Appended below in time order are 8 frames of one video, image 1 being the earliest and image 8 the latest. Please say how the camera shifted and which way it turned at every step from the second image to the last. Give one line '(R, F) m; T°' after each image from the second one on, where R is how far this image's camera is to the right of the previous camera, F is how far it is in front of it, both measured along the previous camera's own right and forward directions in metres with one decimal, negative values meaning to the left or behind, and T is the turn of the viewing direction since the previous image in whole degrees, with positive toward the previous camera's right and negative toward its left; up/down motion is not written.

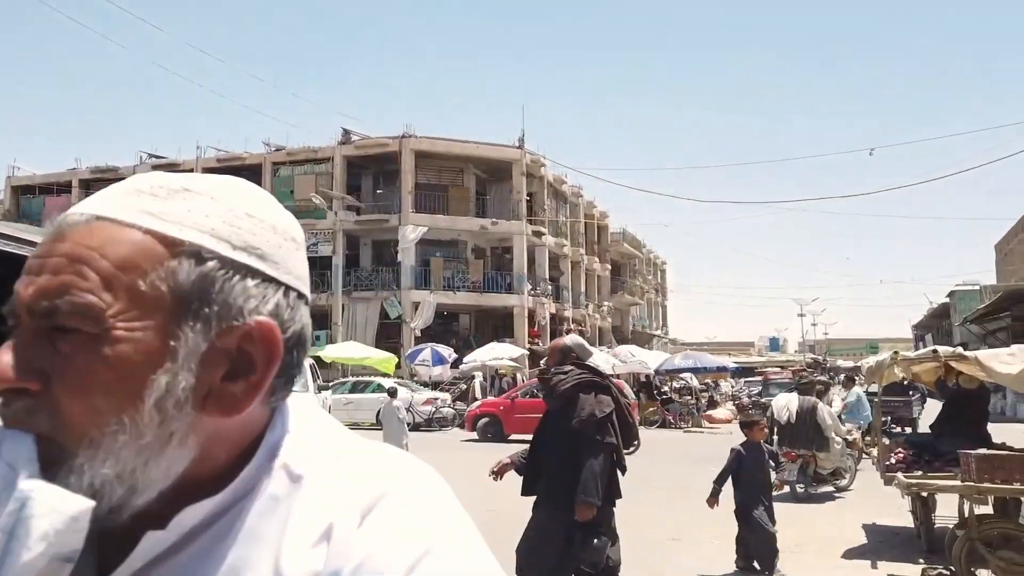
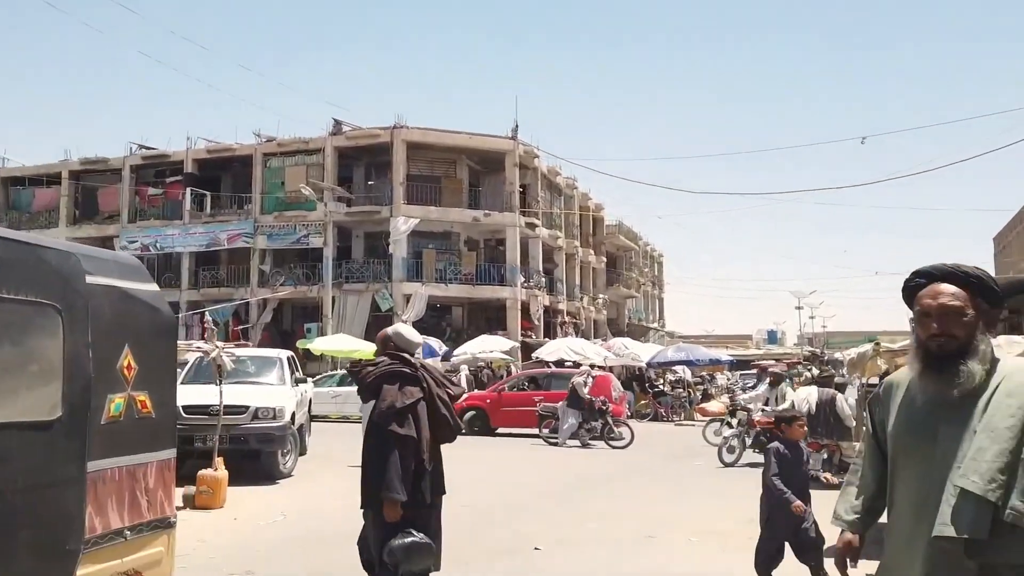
(+0.3, +0.3) m; 0°
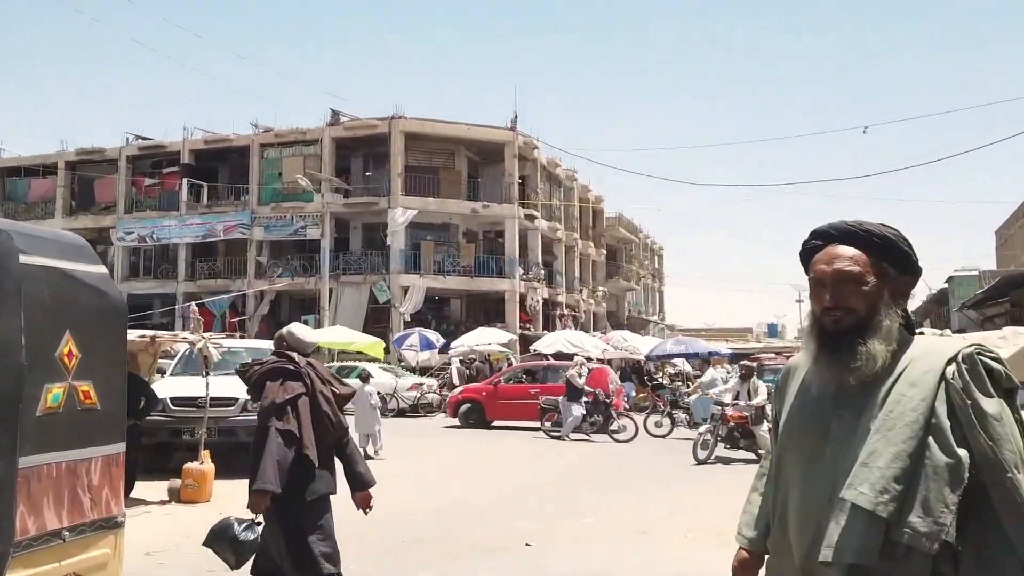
(+0.1, +0.2) m; 0°
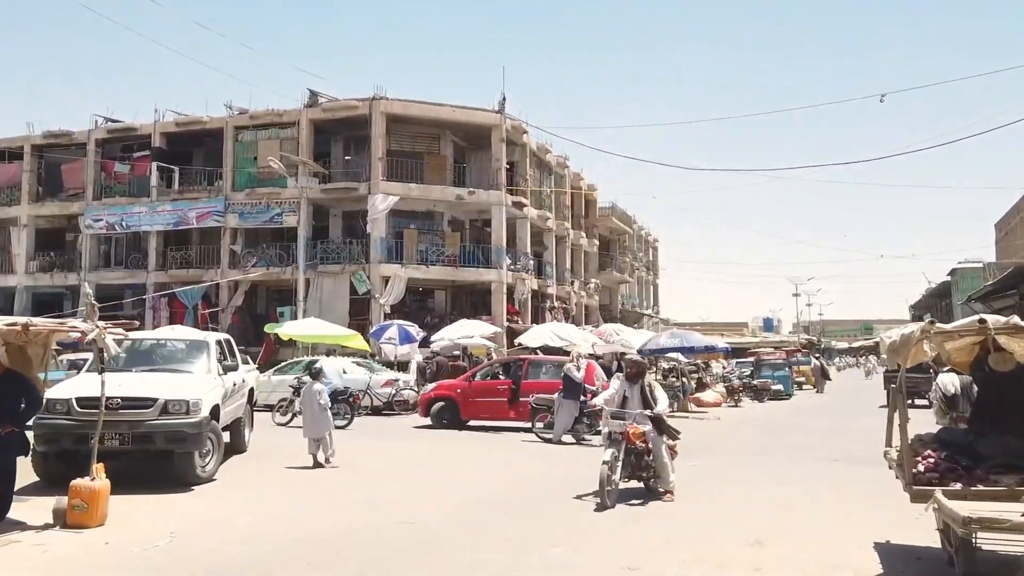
(+0.3, +1.5) m; 0°
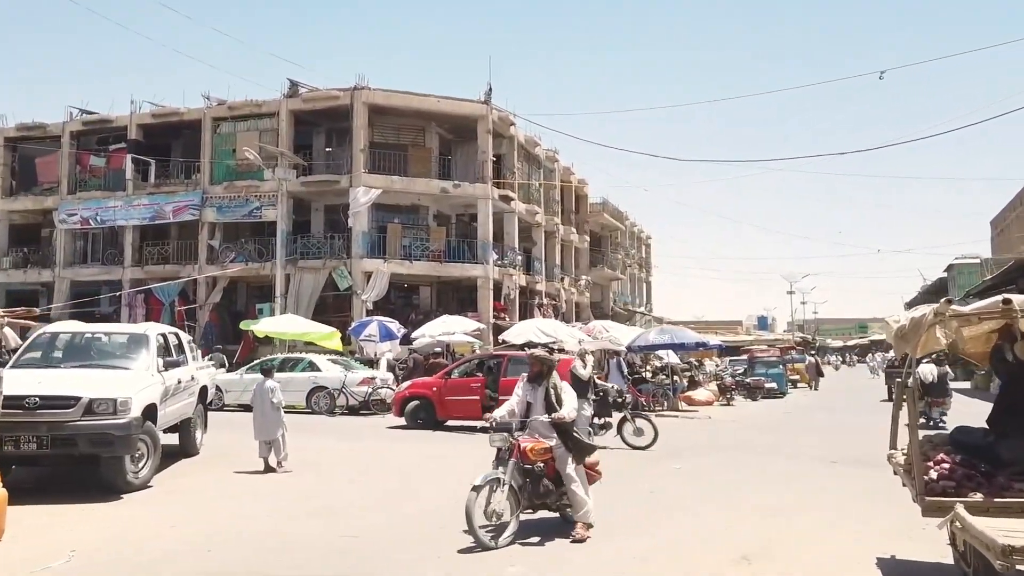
(+0.3, +0.9) m; 0°
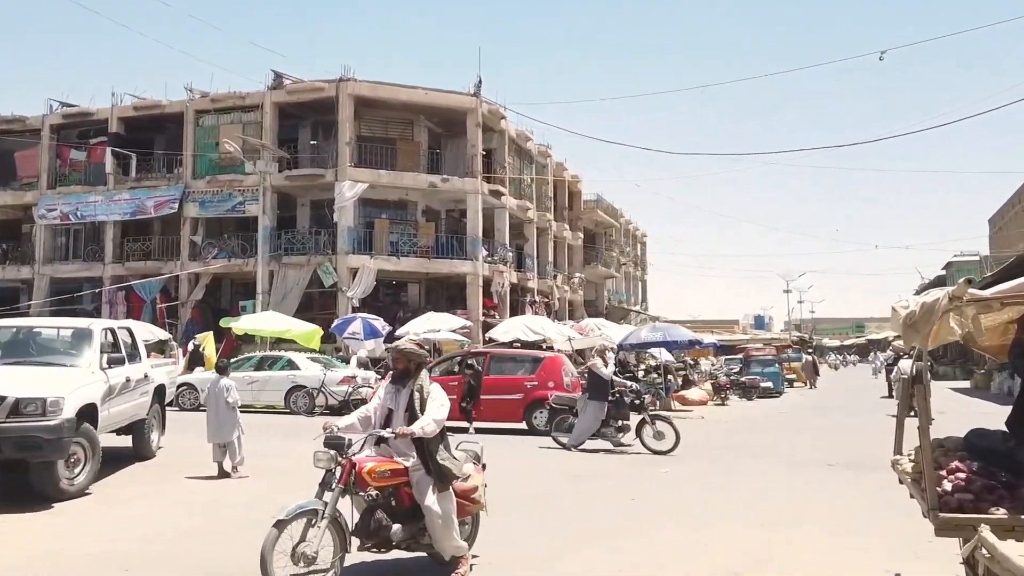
(+0.3, +0.7) m; 0°
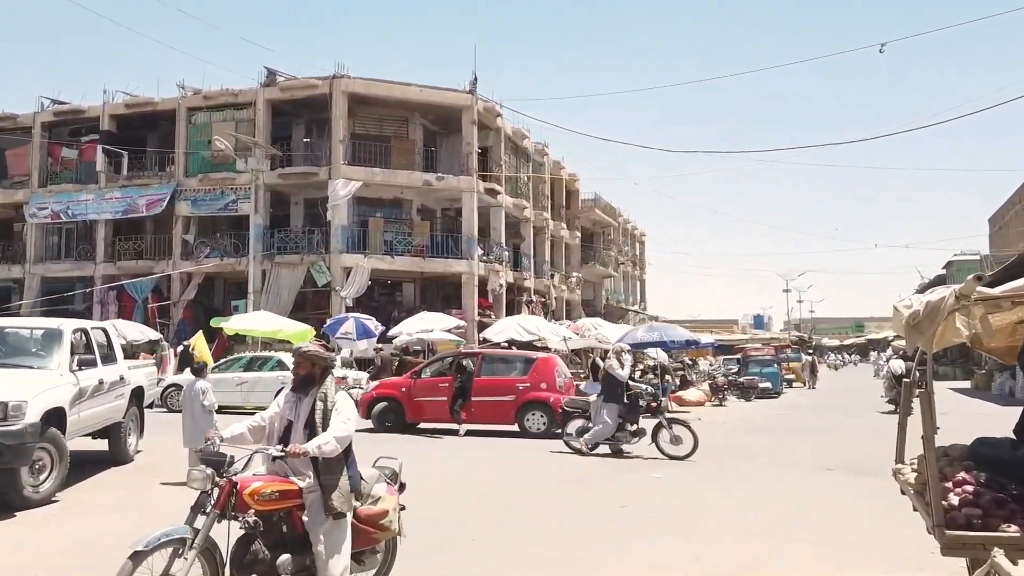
(+0.1, +0.3) m; 0°
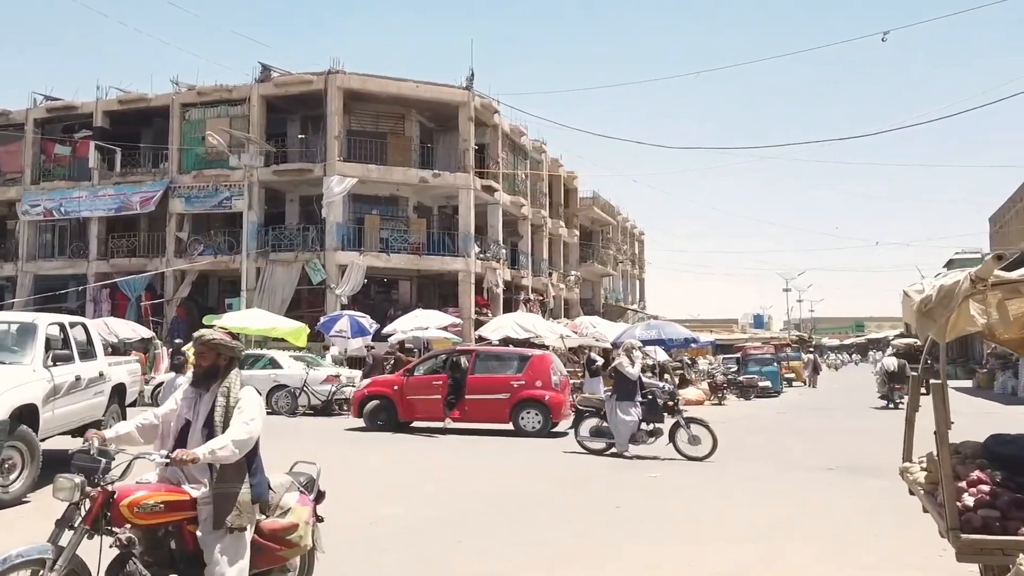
(+0.1, +0.3) m; 0°
